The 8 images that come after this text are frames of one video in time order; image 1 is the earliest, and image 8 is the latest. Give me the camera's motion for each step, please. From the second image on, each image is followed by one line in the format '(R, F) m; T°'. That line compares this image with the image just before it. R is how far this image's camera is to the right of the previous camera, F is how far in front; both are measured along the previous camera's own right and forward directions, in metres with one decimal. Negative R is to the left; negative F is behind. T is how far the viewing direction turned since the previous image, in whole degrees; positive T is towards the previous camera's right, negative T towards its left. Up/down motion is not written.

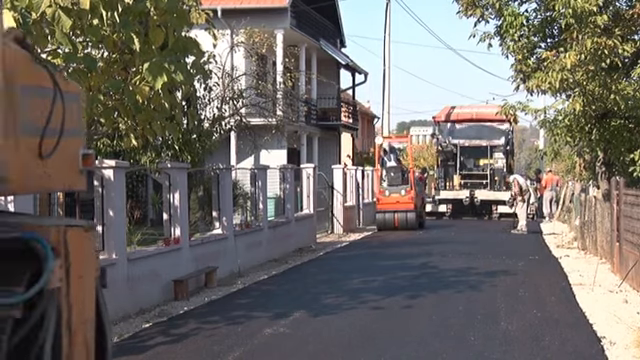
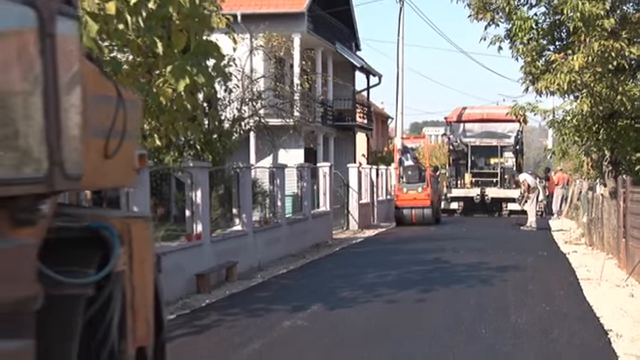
(-0.1, -0.3) m; -1°
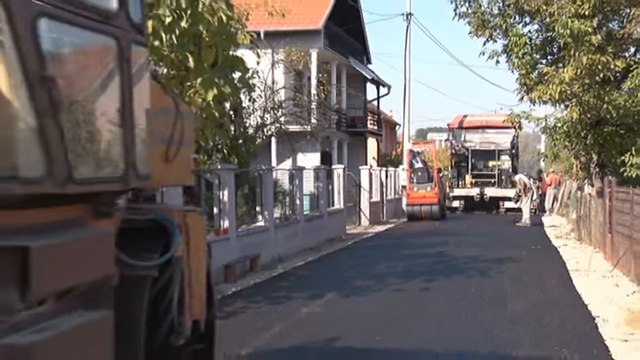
(-0.1, -0.8) m; -1°
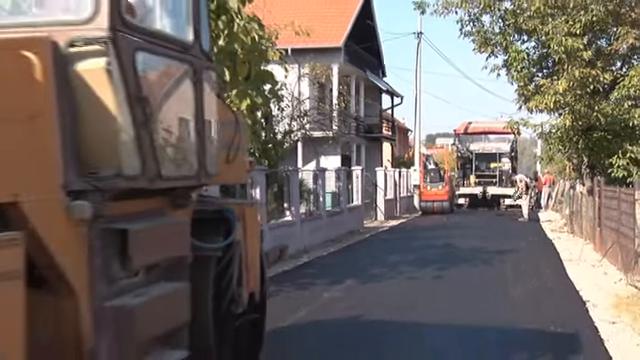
(-0.1, -1.0) m; -1°
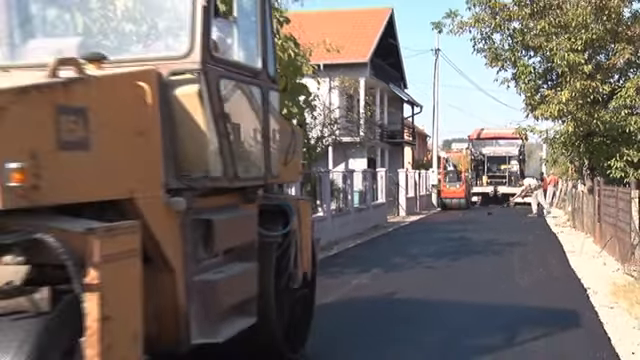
(-0.2, -1.1) m; -1°
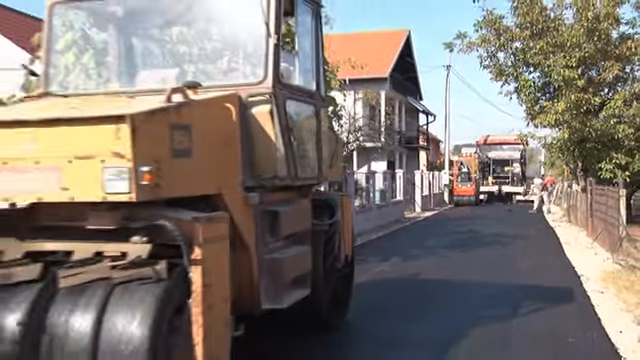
(-0.4, -1.4) m; 0°
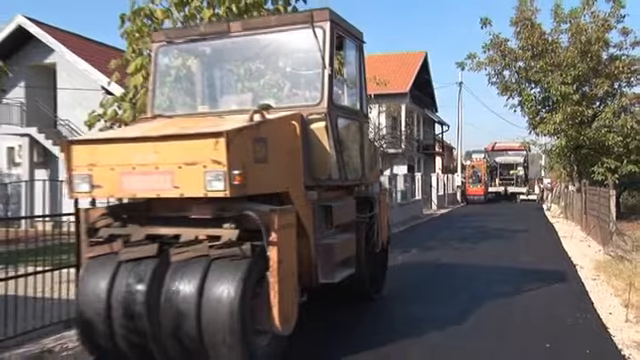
(-0.4, -1.7) m; 0°
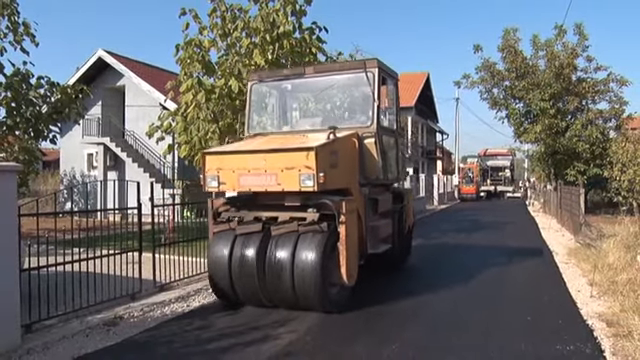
(-0.9, -2.6) m; +2°
